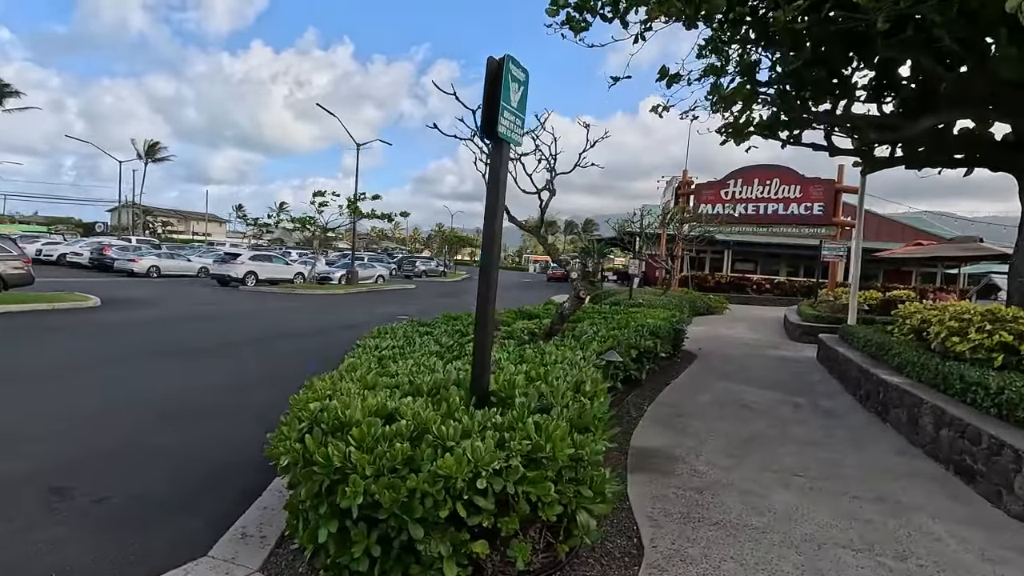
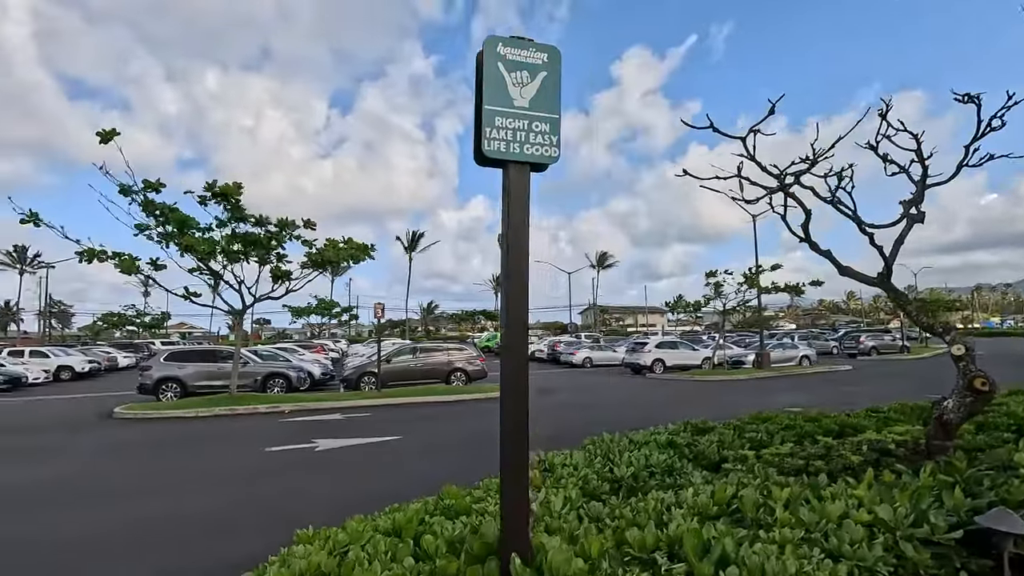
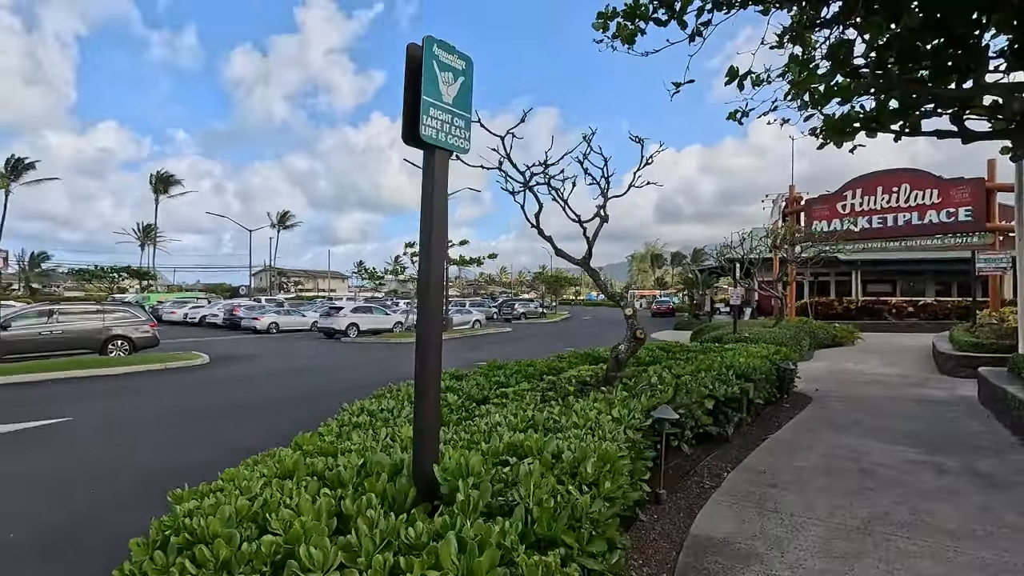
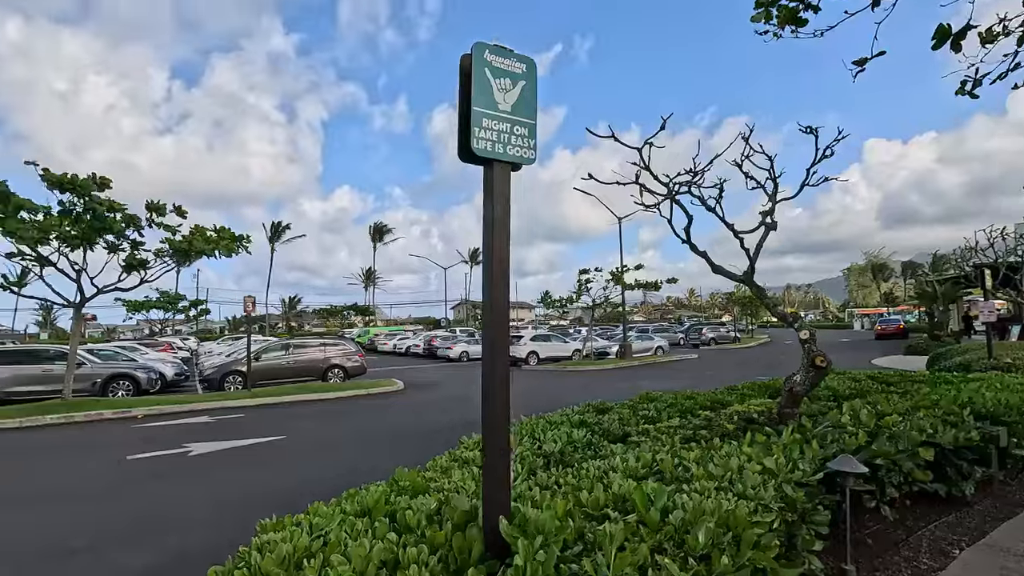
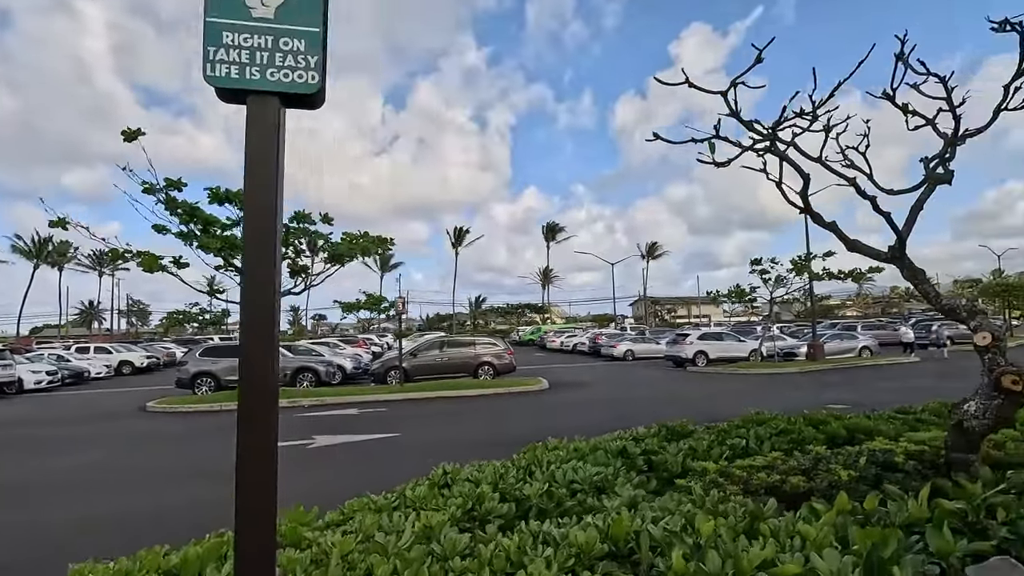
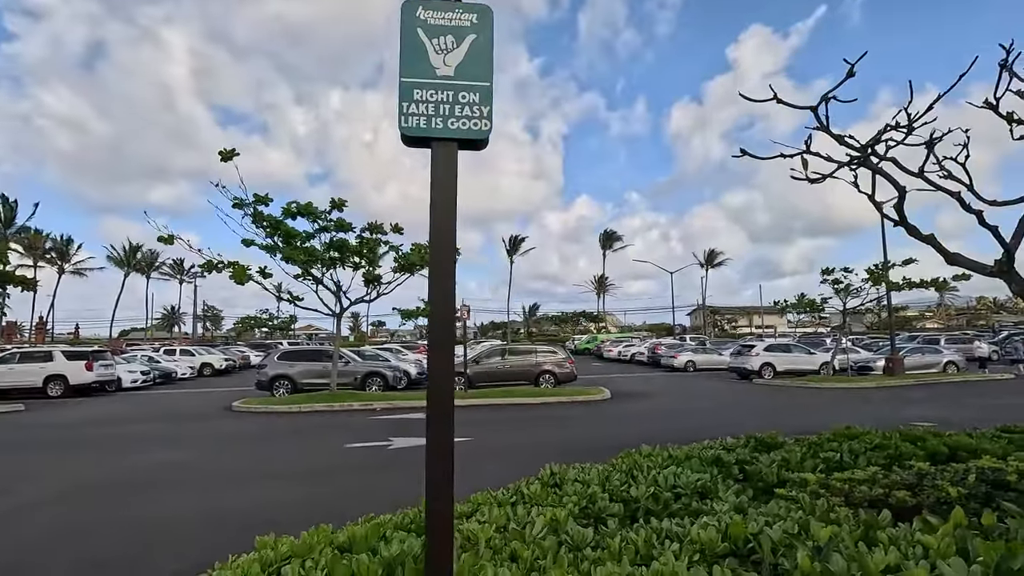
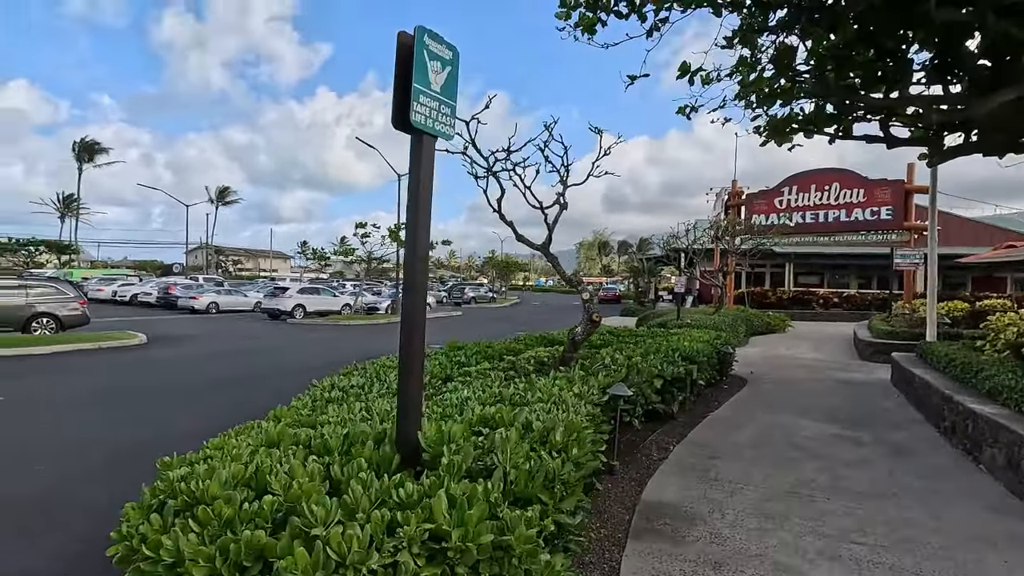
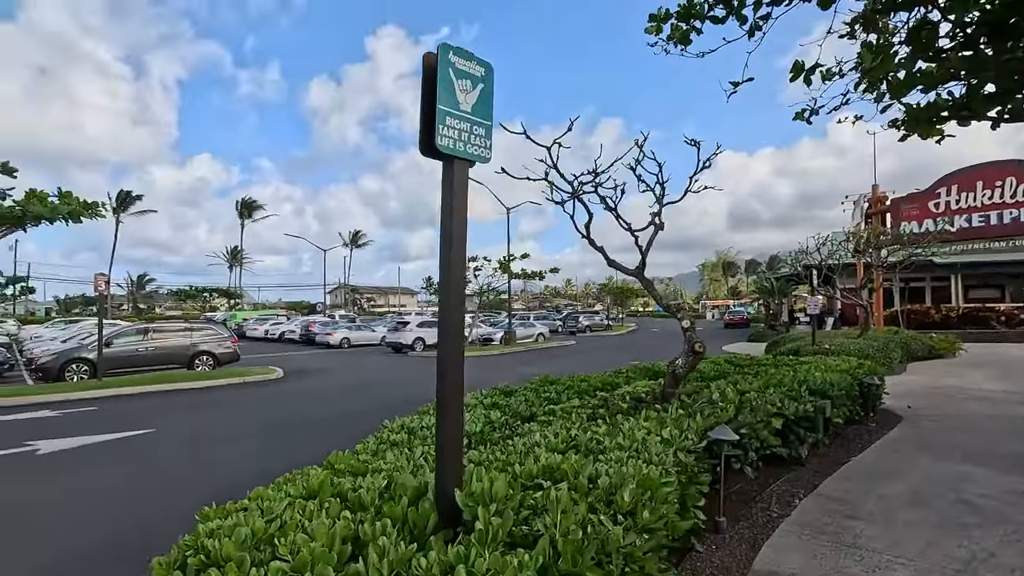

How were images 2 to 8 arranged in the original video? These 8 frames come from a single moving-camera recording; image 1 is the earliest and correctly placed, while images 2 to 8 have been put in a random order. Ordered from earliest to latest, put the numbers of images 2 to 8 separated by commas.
7, 3, 8, 4, 2, 6, 5
